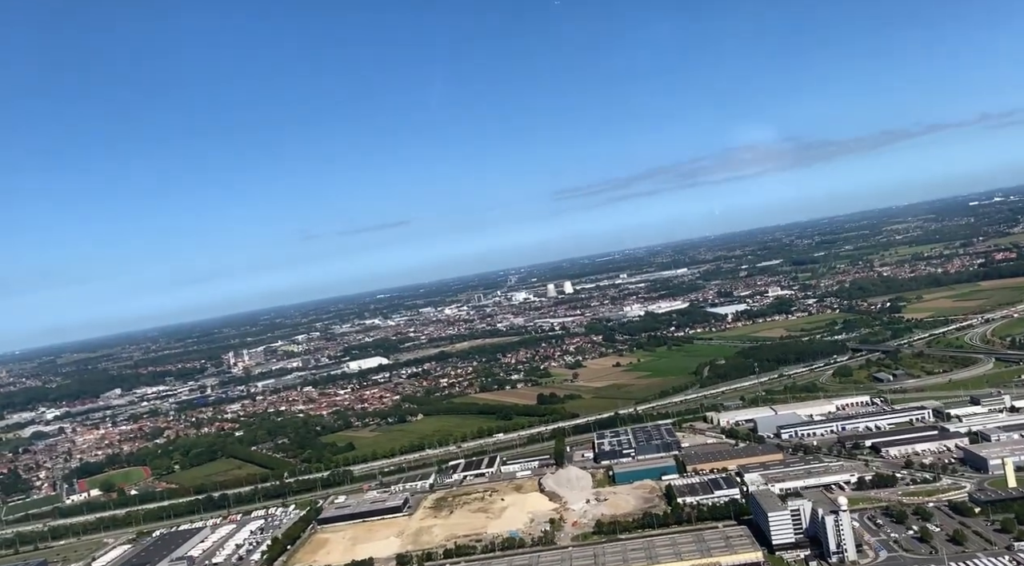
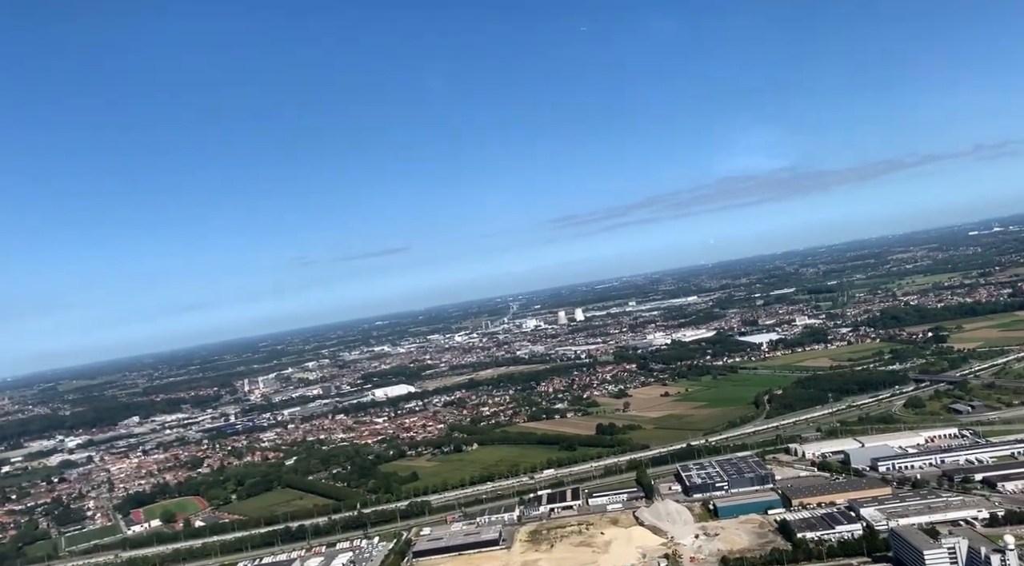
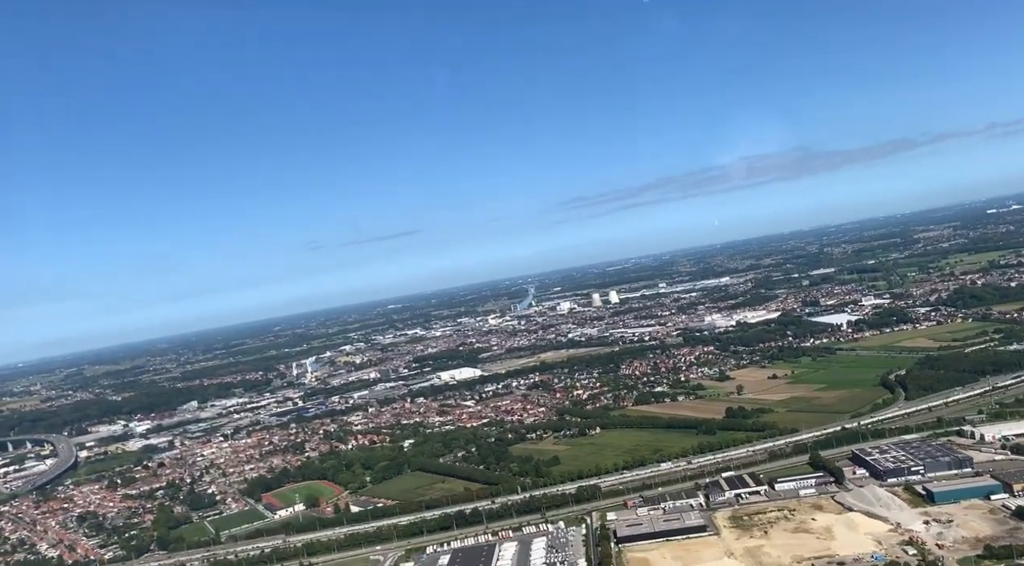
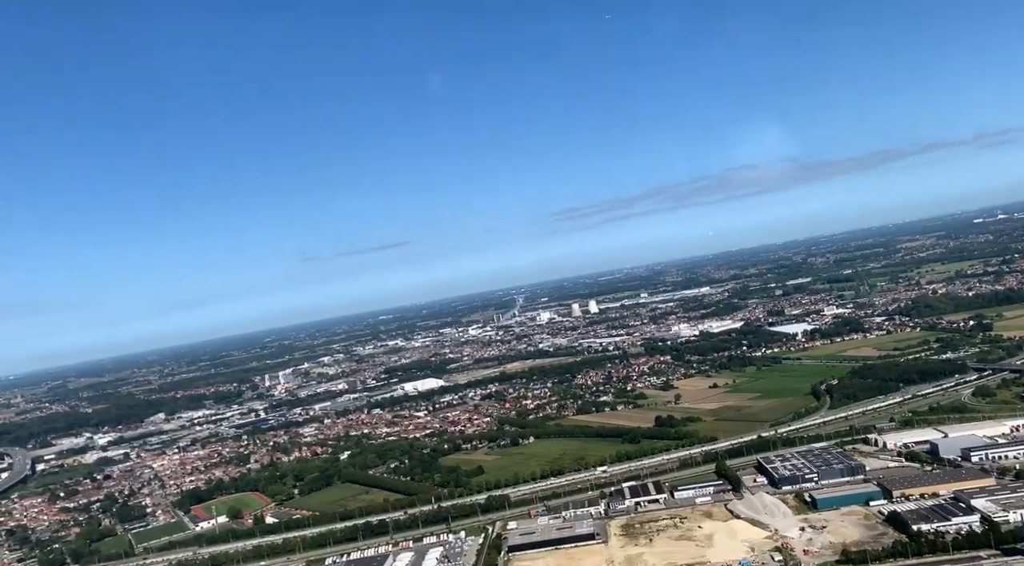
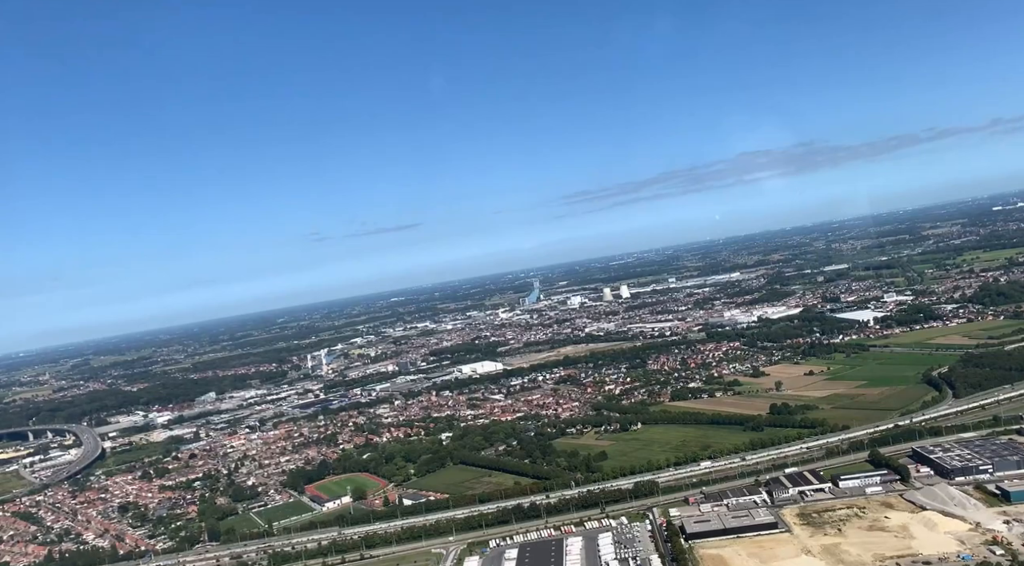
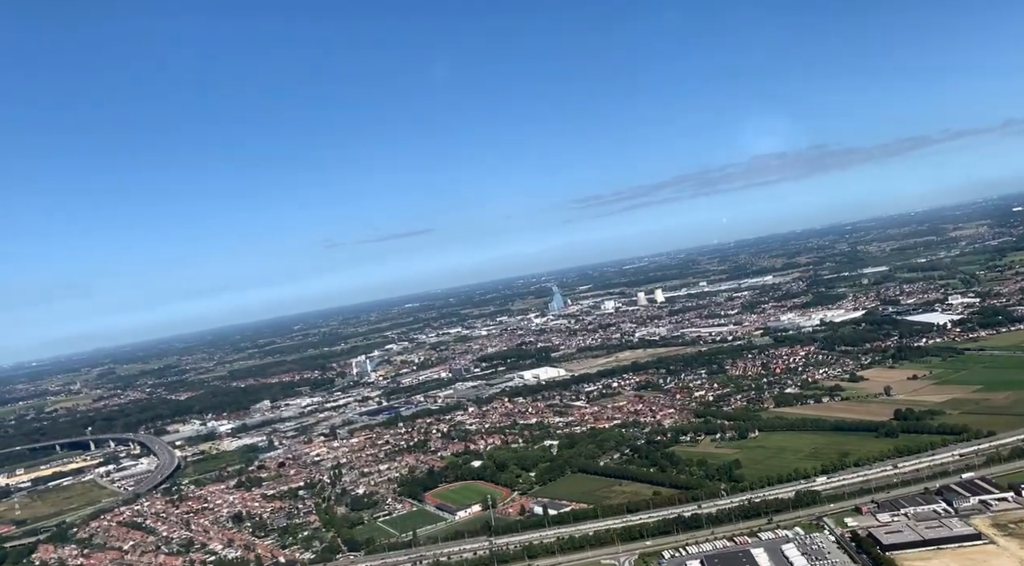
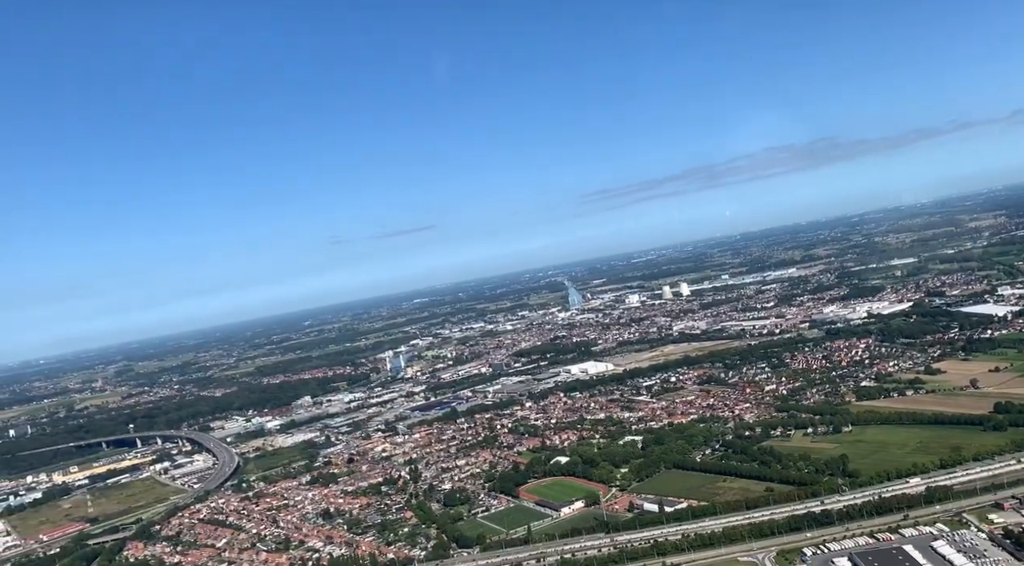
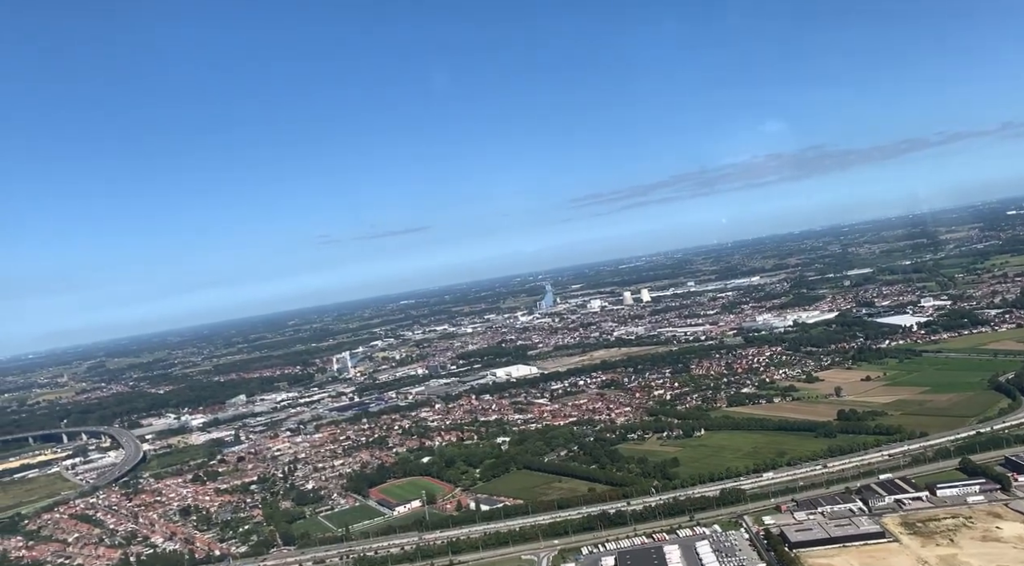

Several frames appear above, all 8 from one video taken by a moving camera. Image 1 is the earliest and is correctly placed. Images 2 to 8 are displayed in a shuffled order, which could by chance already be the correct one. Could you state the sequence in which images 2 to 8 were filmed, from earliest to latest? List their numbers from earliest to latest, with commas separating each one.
2, 4, 3, 5, 8, 6, 7
